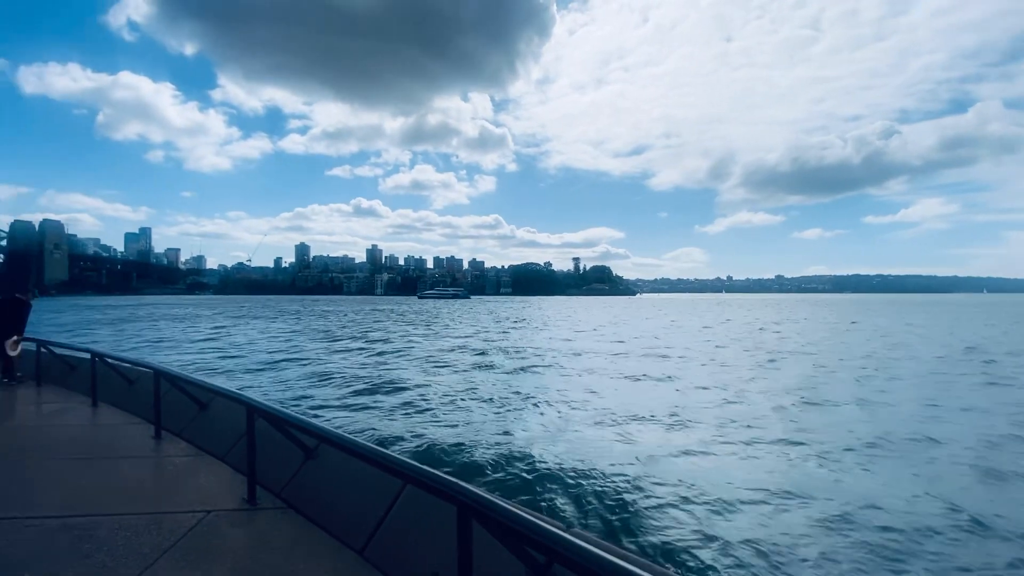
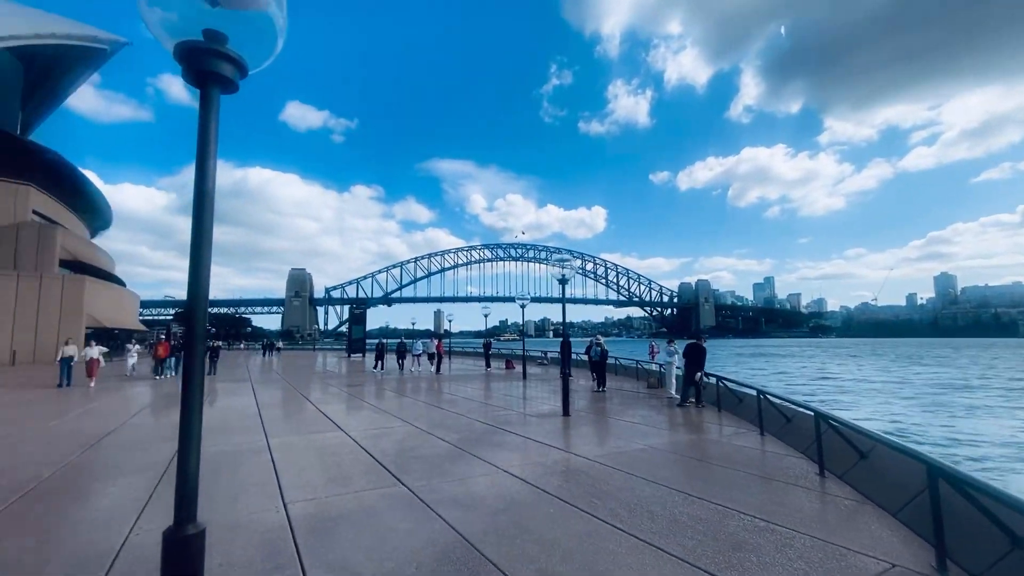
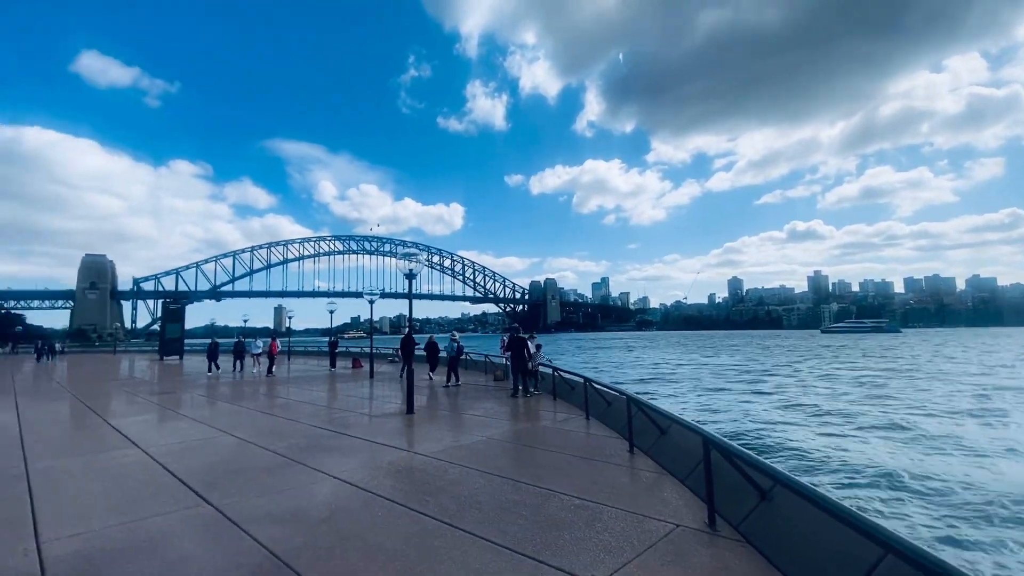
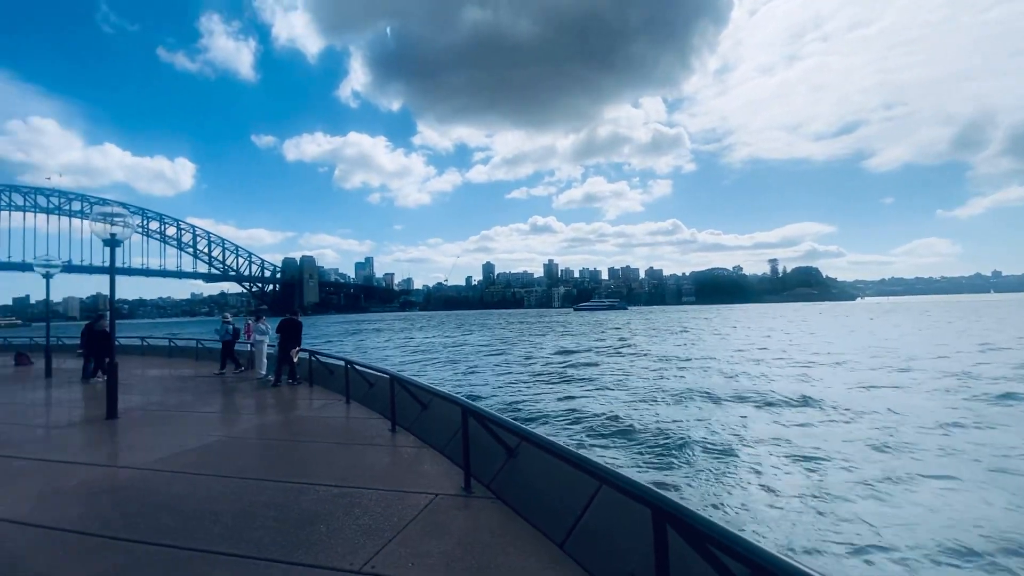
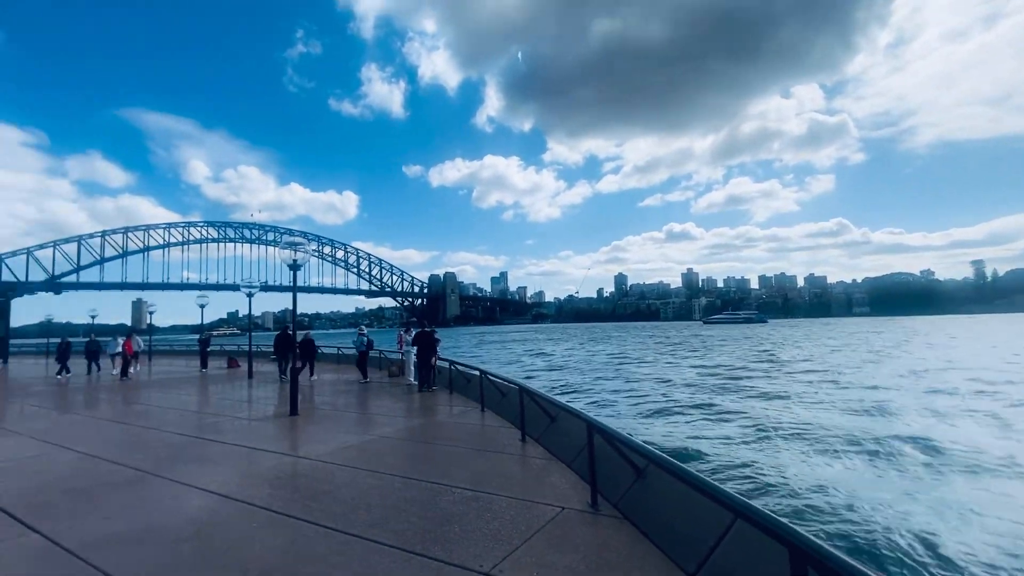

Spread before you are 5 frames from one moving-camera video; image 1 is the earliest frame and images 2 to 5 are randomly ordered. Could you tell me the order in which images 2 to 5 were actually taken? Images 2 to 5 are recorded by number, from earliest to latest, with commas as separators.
4, 5, 3, 2
